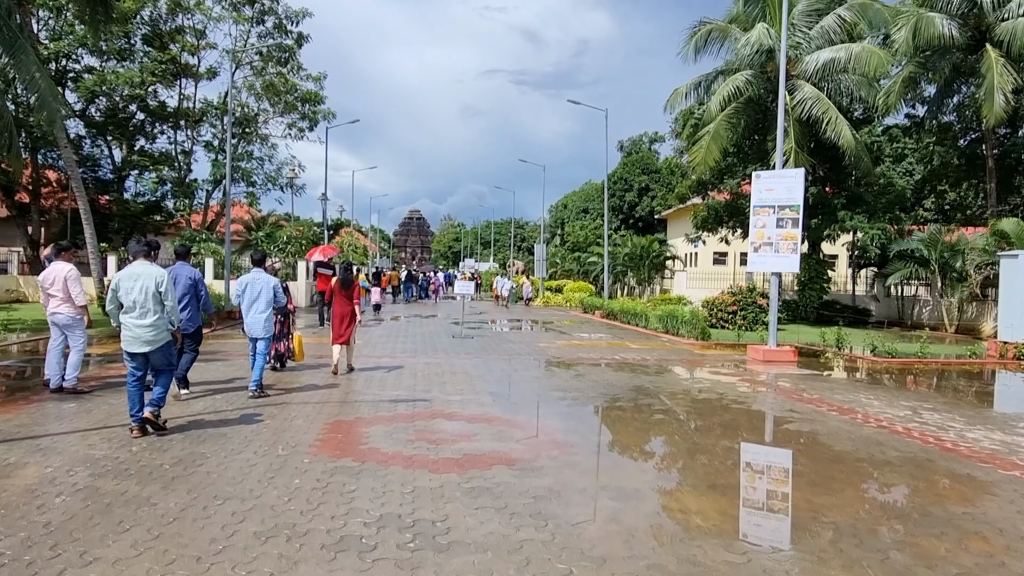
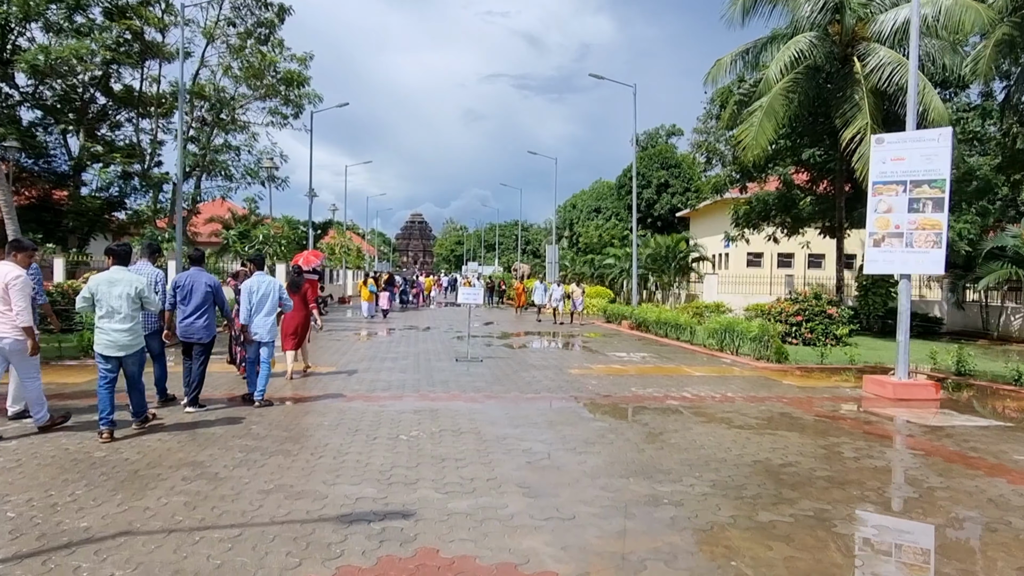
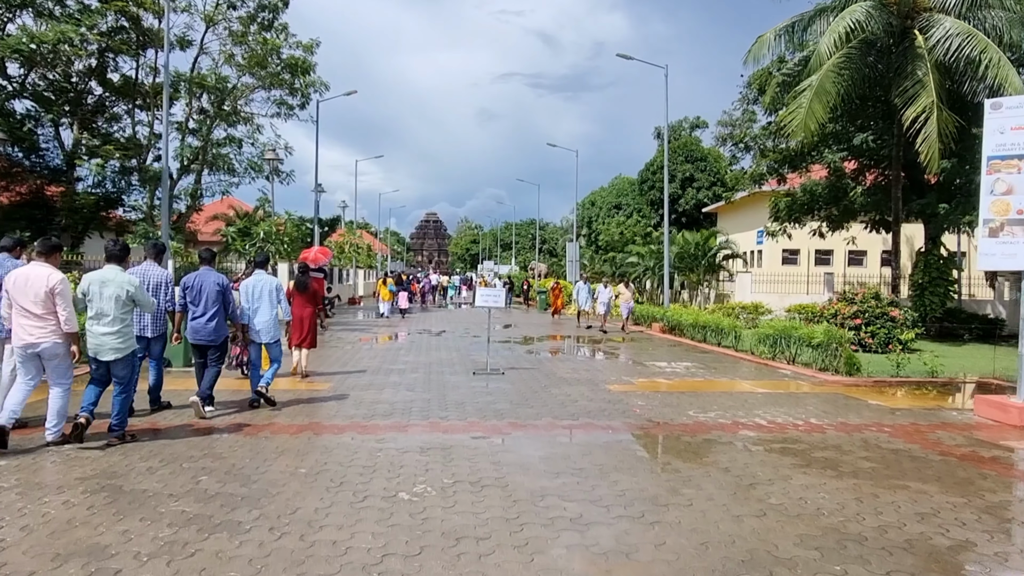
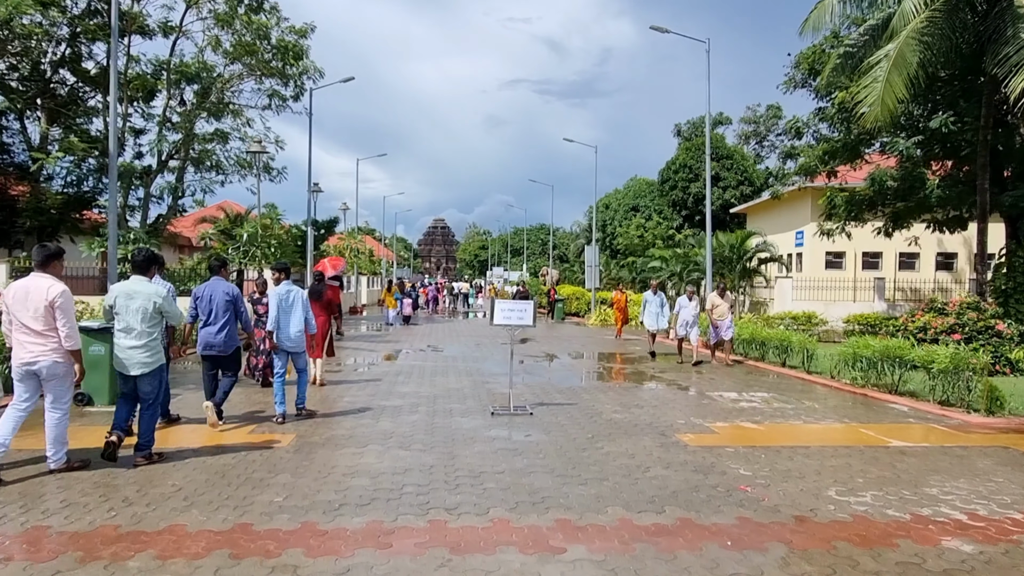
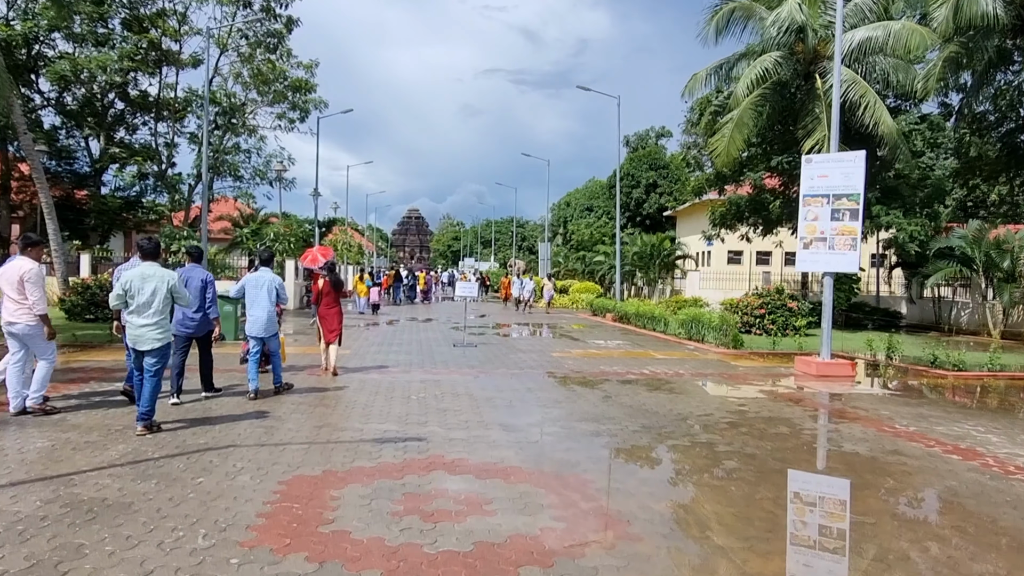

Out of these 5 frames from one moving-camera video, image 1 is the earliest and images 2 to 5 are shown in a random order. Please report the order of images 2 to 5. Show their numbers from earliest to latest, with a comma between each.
5, 2, 3, 4
